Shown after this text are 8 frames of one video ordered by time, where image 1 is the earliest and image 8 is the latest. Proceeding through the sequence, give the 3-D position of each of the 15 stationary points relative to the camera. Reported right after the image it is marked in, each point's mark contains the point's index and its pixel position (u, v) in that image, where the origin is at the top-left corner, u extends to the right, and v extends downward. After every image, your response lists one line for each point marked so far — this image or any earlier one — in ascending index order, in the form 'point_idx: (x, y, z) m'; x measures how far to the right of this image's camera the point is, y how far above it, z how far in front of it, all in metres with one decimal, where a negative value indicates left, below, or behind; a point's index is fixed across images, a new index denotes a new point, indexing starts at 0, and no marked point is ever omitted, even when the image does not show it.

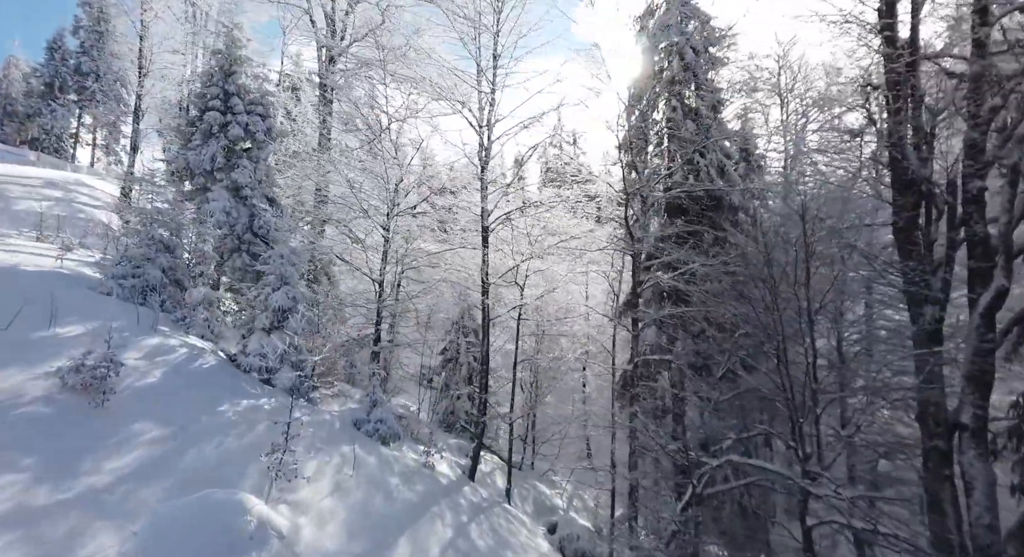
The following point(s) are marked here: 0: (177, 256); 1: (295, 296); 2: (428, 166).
0: (-6.1, +0.4, +11.3) m
1: (-3.4, -0.3, +9.8) m
2: (-1.6, +2.3, +12.8) m
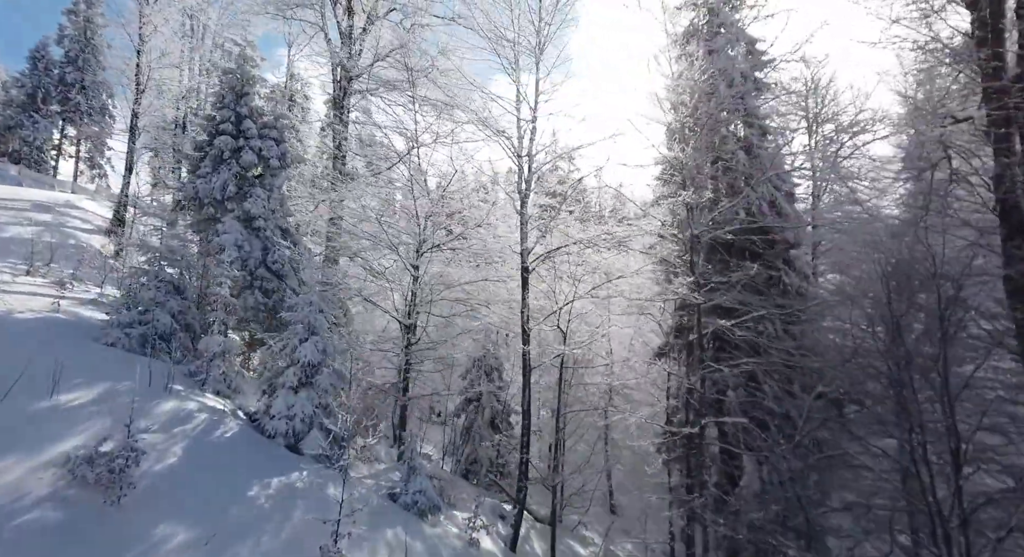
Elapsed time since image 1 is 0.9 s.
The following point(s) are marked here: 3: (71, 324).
0: (-5.3, -0.3, +10.2) m
1: (-2.7, -1.0, +8.8) m
2: (-0.9, +1.5, +11.8) m
3: (-6.5, -0.7, +9.3) m
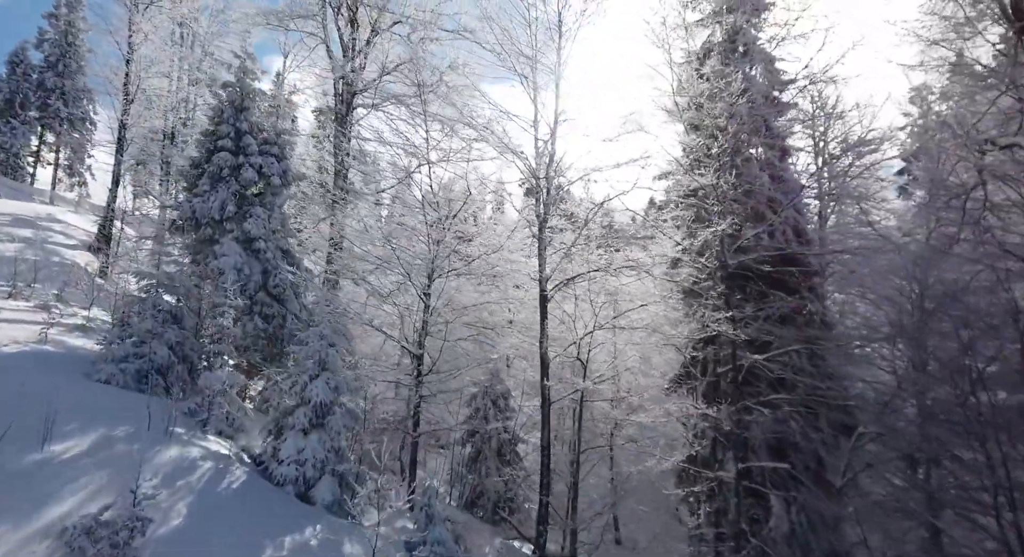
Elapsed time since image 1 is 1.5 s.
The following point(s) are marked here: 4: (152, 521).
0: (-5.0, -0.7, +9.5) m
1: (-2.3, -1.4, +8.2) m
2: (-0.6, +1.0, +11.3) m
3: (-6.2, -1.1, +8.6) m
4: (-3.3, -2.2, +5.7) m
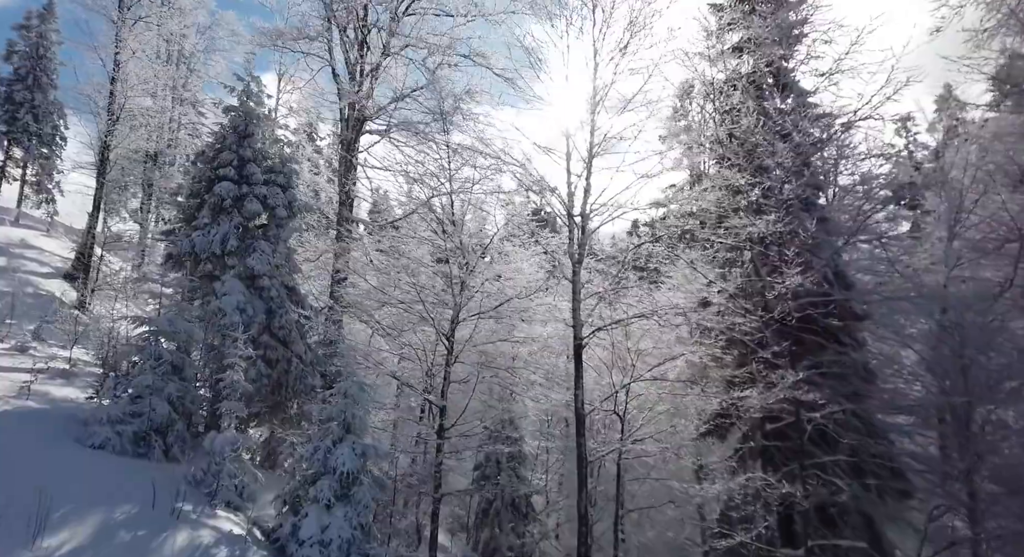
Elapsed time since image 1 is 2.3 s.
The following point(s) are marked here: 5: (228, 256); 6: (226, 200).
0: (-4.5, -1.4, +8.5) m
1: (-1.7, -2.0, +7.3) m
2: (-0.2, +0.3, +10.6) m
3: (-5.6, -1.7, +7.5) m
4: (-2.7, -2.7, +4.8) m
5: (-4.9, +0.4, +10.6) m
6: (-5.0, +1.4, +10.8) m
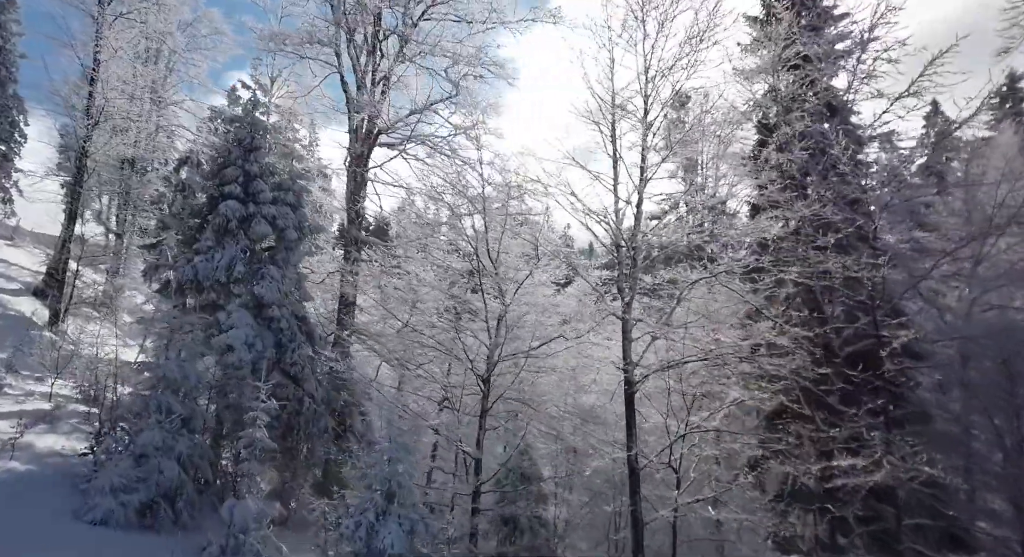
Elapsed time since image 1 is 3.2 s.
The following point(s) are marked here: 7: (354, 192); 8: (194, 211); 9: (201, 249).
0: (-3.8, -1.8, +7.5) m
1: (-1.0, -2.5, +6.4) m
2: (+0.4, -0.2, +9.7) m
3: (-4.9, -2.1, +6.4) m
4: (-1.8, -3.2, +3.8) m
5: (-4.3, -0.1, +9.6) m
6: (-4.4, +0.9, +9.7) m
7: (-3.1, +1.7, +12.4) m
8: (-5.2, +1.1, +10.1) m
9: (-4.8, +0.5, +9.6) m
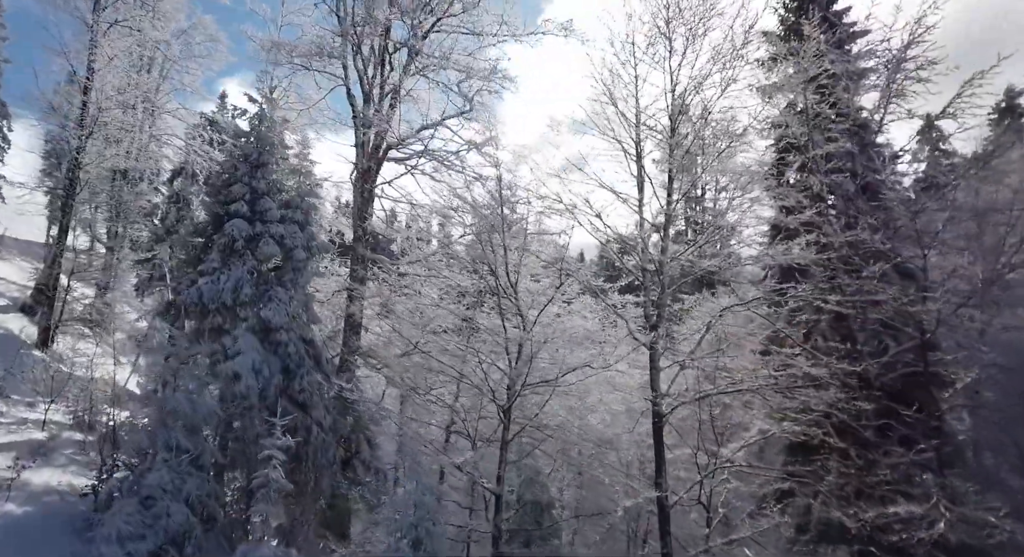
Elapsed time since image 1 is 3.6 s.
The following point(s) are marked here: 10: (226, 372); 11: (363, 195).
0: (-3.5, -2.1, +7.0) m
1: (-0.7, -2.8, +6.0) m
2: (+0.7, -0.5, +9.4) m
3: (-4.6, -2.4, +5.9) m
4: (-1.4, -3.5, +3.4) m
5: (-4.0, -0.4, +9.1) m
6: (-4.1, +0.6, +9.3) m
7: (-2.9, +1.4, +12.0) m
8: (-4.9, +0.8, +9.7) m
9: (-4.5, +0.1, +9.2) m
10: (-3.9, -1.3, +8.5) m
11: (-2.9, +1.6, +12.0) m
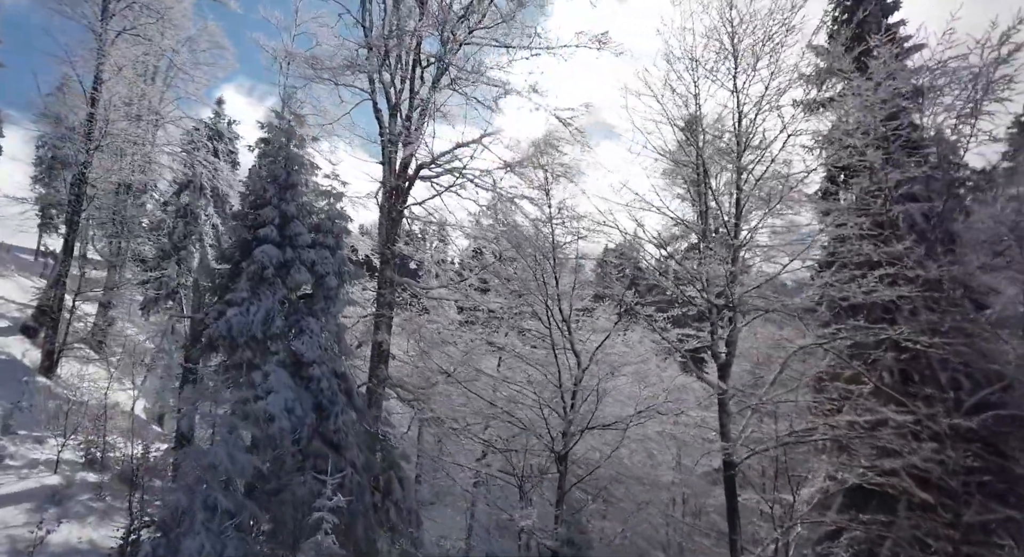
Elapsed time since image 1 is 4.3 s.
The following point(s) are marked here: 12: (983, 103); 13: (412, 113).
0: (-2.8, -2.5, +6.4) m
1: (0.0, -3.2, +5.3) m
2: (+1.4, -1.0, +8.8) m
3: (-3.9, -2.8, +5.3) m
4: (-0.7, -3.8, +2.7) m
5: (-3.3, -0.8, +8.5) m
6: (-3.4, +0.1, +8.7) m
7: (-2.2, +0.9, +11.4) m
8: (-4.2, +0.3, +9.0) m
9: (-3.8, -0.3, +8.5) m
10: (-3.2, -1.7, +7.9) m
11: (-2.2, +1.2, +11.4) m
12: (+6.4, +2.4, +8.4) m
13: (-1.9, +3.1, +11.8) m
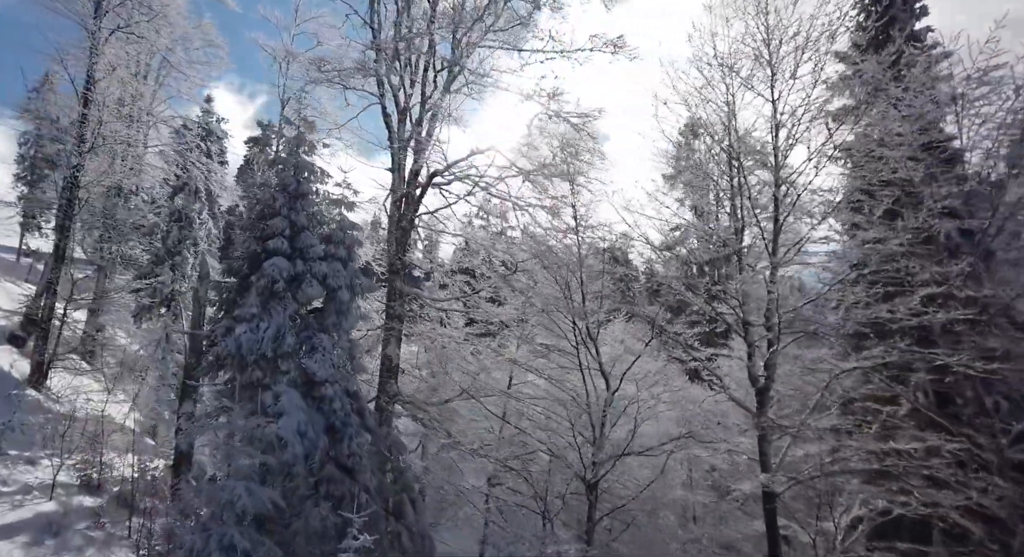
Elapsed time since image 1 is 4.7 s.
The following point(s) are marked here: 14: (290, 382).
0: (-2.4, -2.7, +5.9) m
1: (+0.4, -3.4, +5.0) m
2: (+1.7, -1.2, +8.4) m
3: (-3.5, -3.0, +4.8) m
4: (-0.3, -4.0, +2.3) m
5: (-3.0, -1.0, +8.0) m
6: (-3.1, -0.1, +8.2) m
7: (-2.0, +0.7, +10.9) m
8: (-3.9, +0.1, +8.6) m
9: (-3.5, -0.5, +8.1) m
10: (-2.9, -1.9, +7.4) m
11: (-1.9, +1.0, +11.0) m
12: (+6.7, +2.1, +8.1) m
13: (-1.6, +2.9, +11.4) m
14: (-2.9, -1.3, +8.0) m
